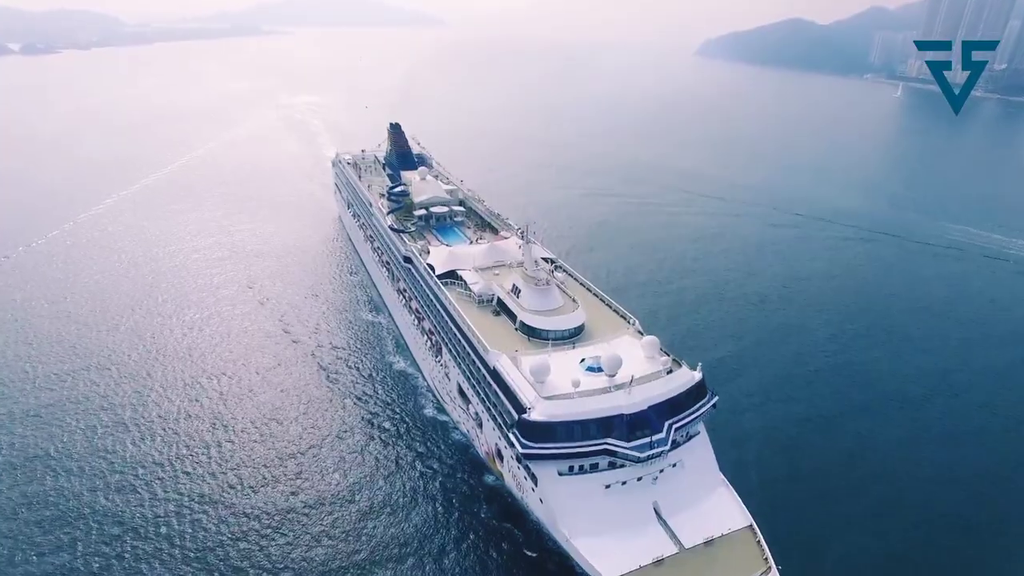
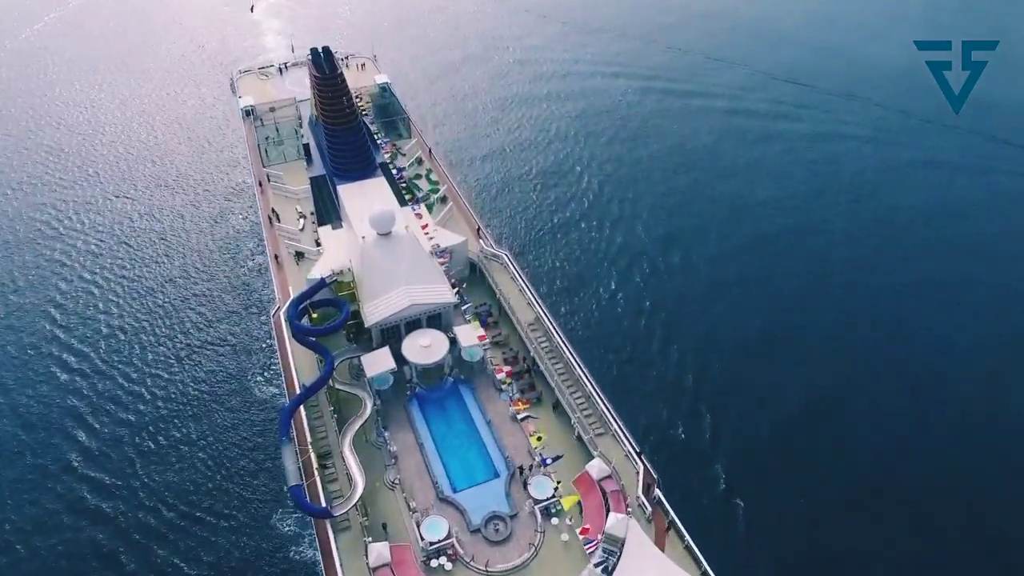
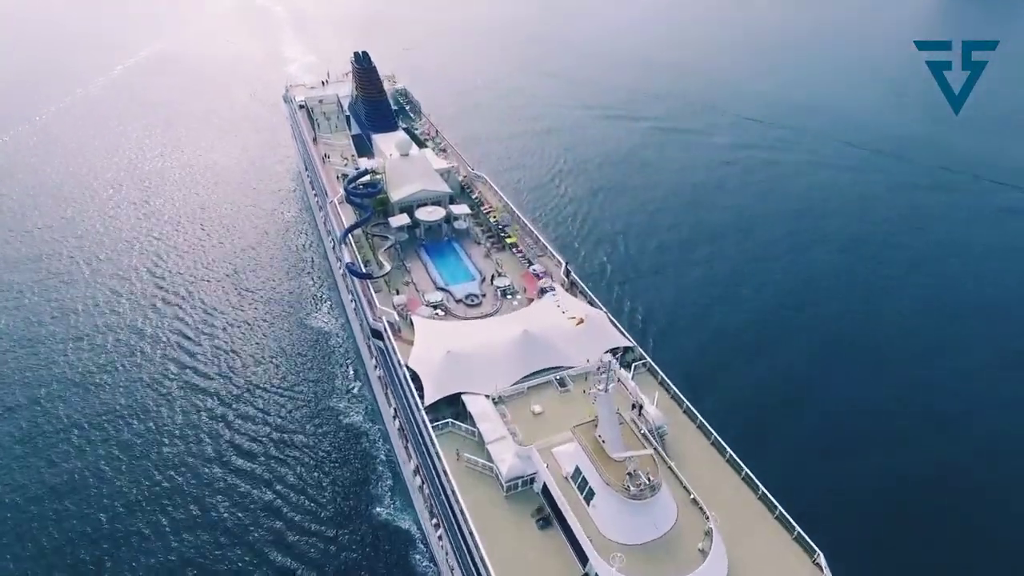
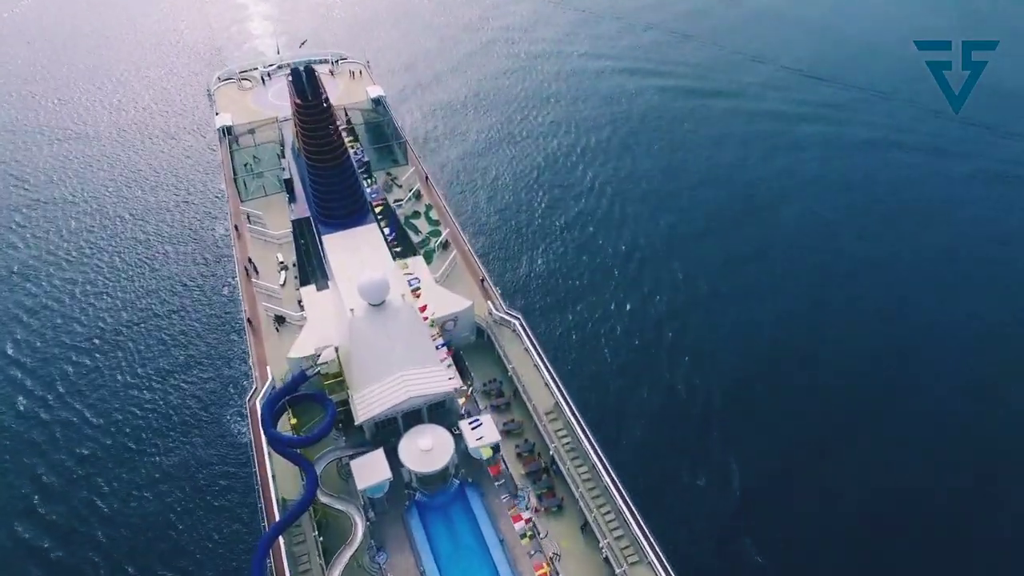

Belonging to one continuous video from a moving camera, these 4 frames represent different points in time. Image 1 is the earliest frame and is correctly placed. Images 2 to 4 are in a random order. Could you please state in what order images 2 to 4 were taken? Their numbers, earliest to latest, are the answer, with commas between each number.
3, 2, 4
